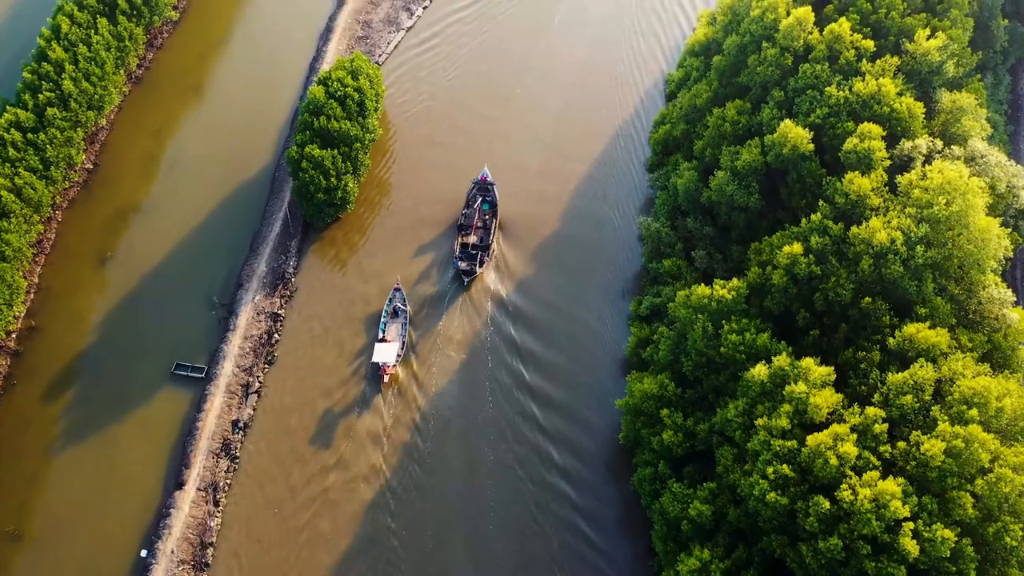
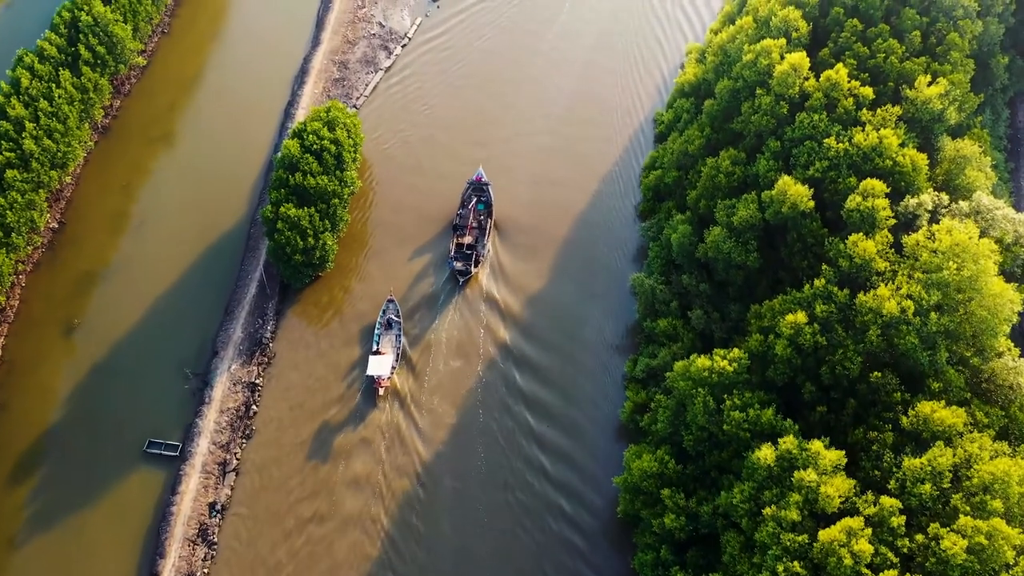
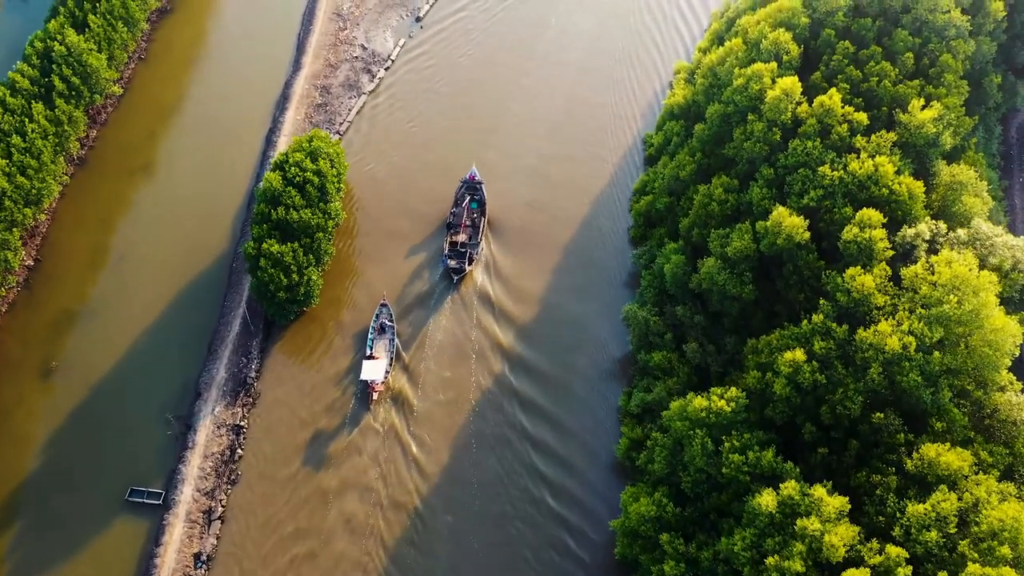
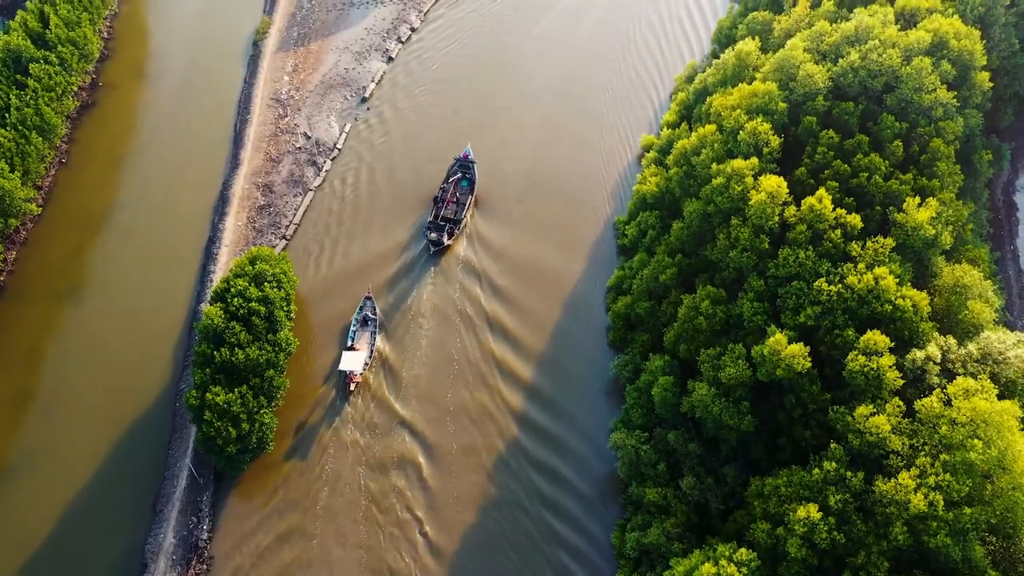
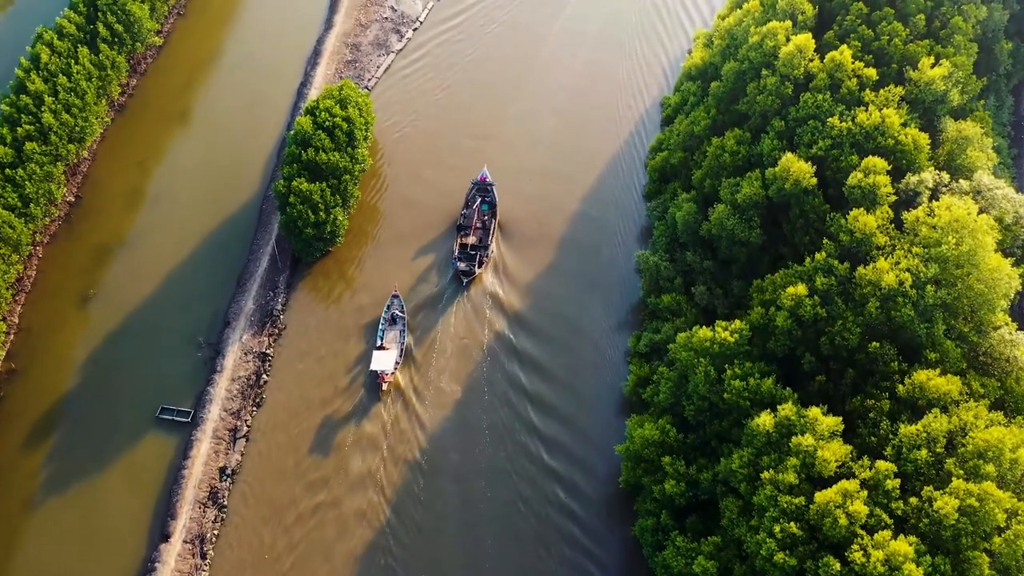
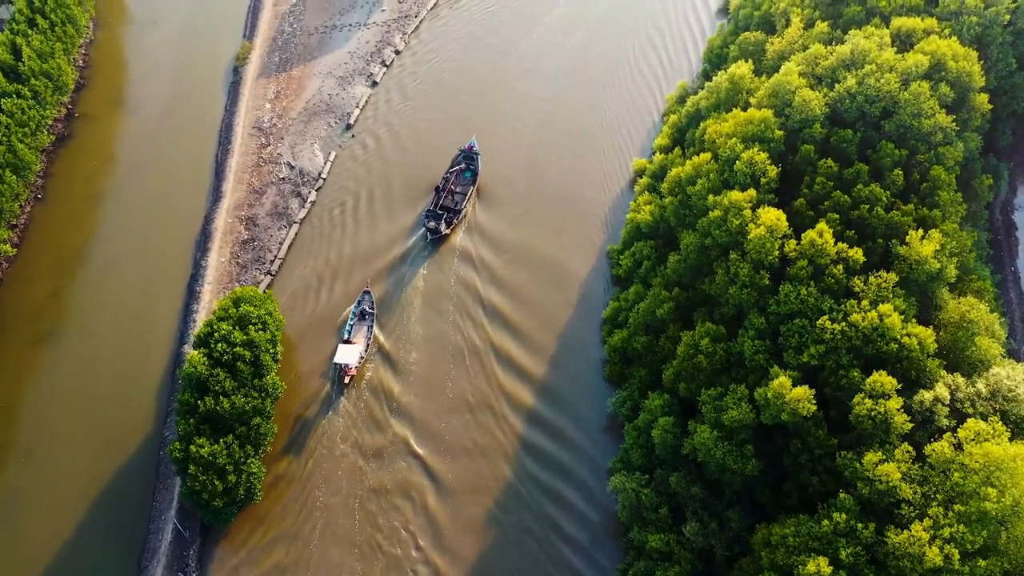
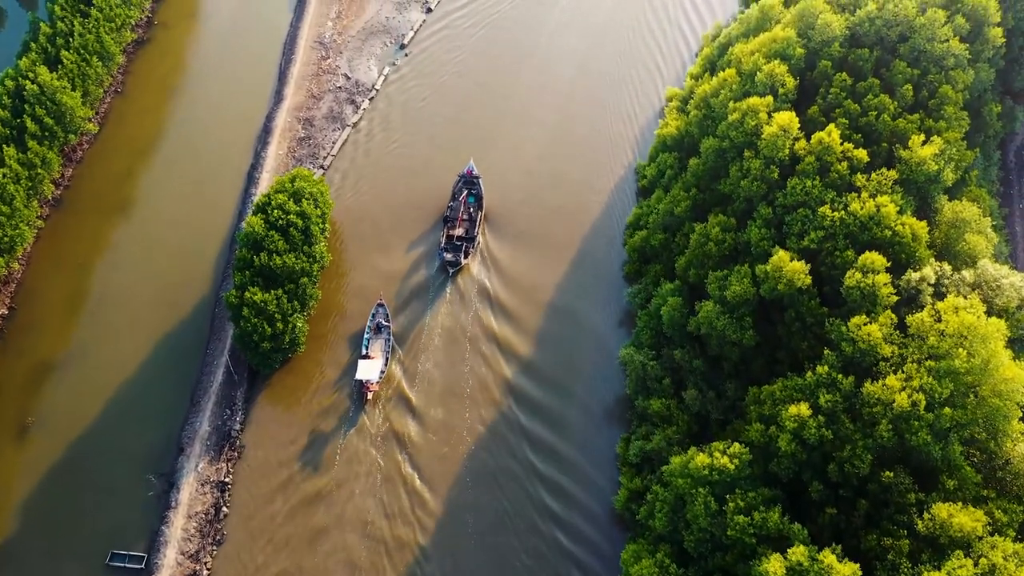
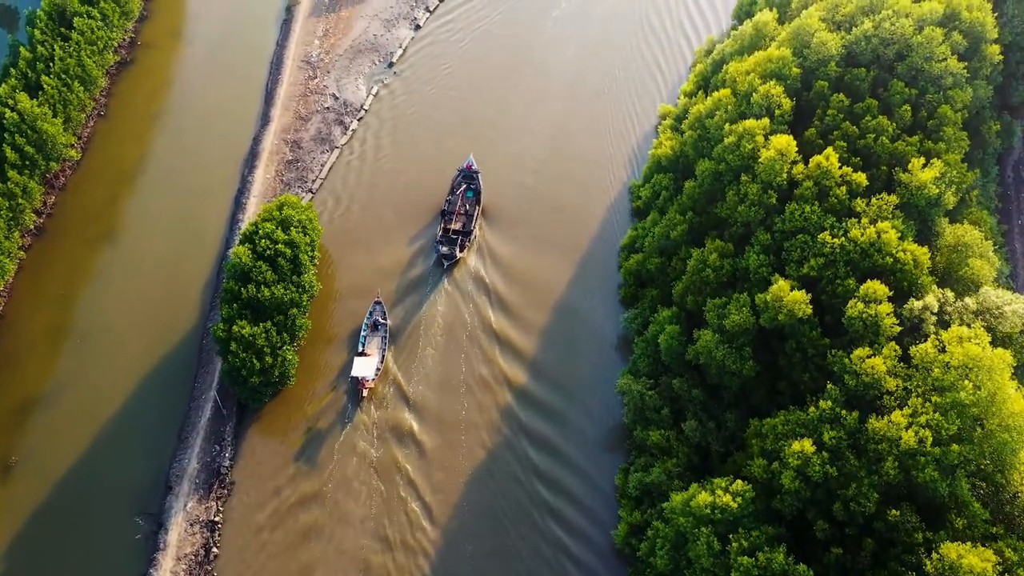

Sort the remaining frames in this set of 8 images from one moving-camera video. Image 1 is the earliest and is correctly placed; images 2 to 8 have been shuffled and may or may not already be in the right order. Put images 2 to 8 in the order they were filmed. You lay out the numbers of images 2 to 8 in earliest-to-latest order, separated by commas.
5, 2, 3, 7, 8, 4, 6
